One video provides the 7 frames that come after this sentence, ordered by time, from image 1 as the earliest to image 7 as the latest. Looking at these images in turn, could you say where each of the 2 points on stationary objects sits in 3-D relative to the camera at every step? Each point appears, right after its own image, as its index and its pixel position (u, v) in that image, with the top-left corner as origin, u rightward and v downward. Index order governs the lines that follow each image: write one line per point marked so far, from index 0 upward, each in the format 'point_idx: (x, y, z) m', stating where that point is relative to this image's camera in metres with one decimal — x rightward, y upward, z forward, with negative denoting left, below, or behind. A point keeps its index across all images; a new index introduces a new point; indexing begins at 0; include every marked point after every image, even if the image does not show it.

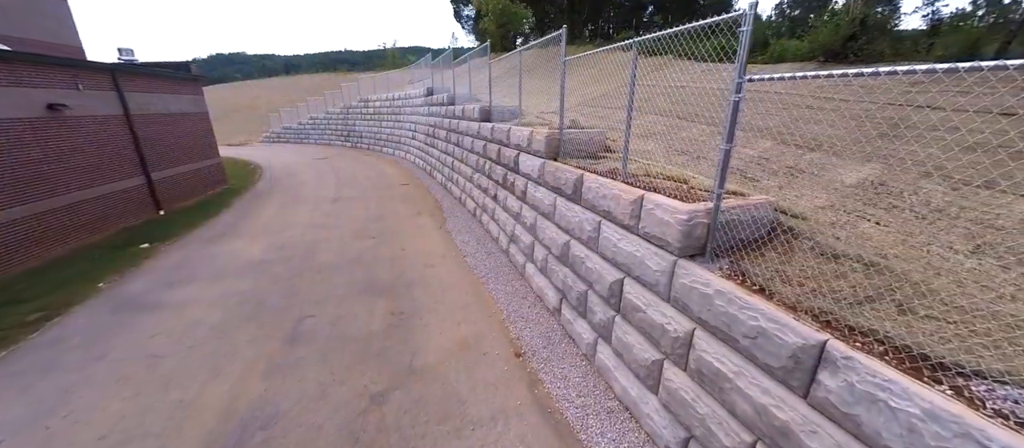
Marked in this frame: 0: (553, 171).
0: (+0.4, +0.6, +3.6) m
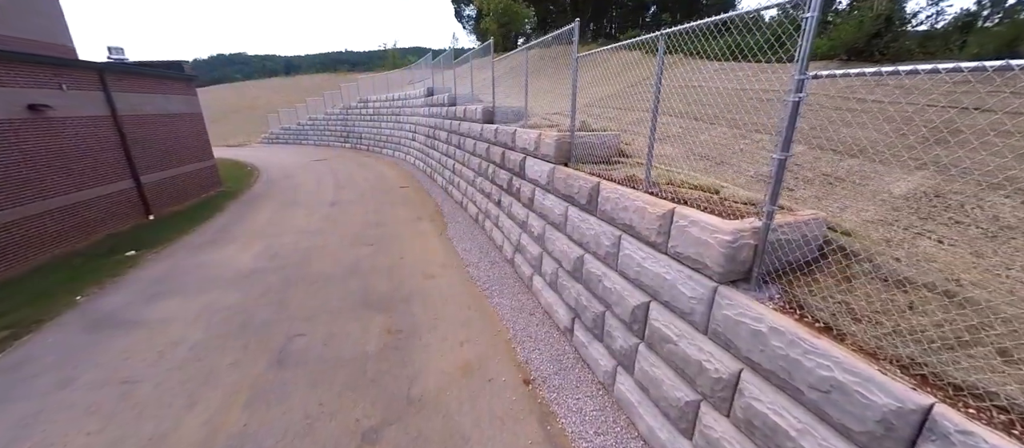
0: (+0.5, +0.5, +3.3) m
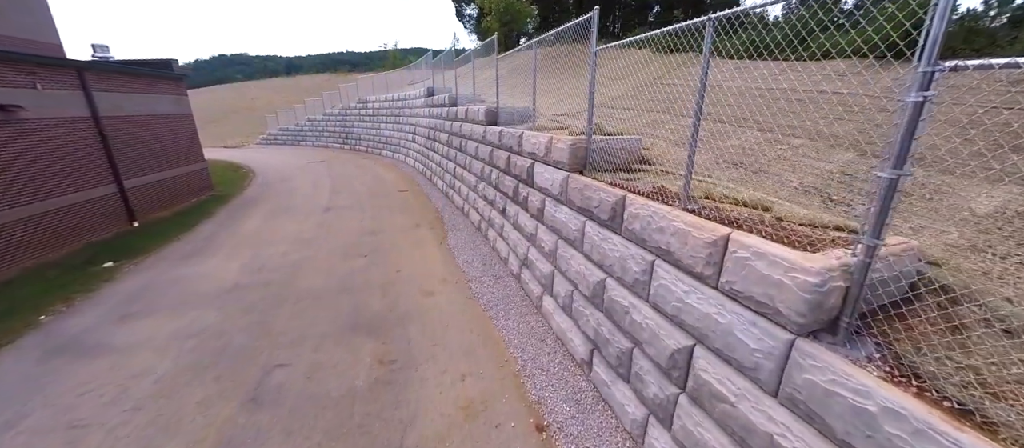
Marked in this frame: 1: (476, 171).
0: (+0.6, +0.3, +2.9) m
1: (-0.7, +1.0, +6.2) m
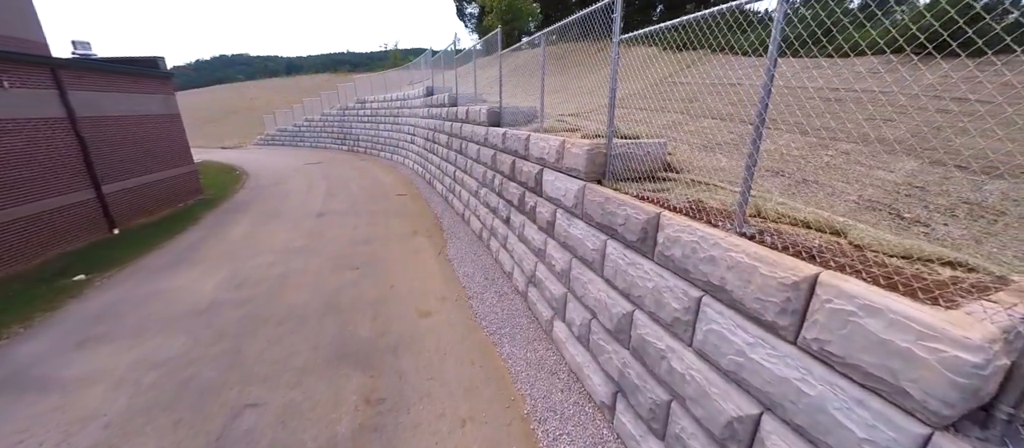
0: (+0.6, +0.2, +2.5) m
1: (-0.6, +0.8, +5.8) m
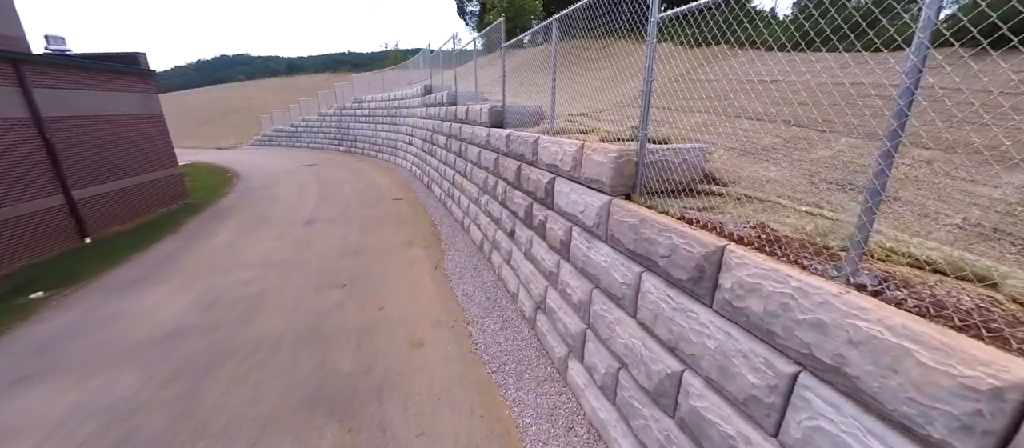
0: (+0.7, 0.0, +2.0) m
1: (-0.5, +0.7, +5.3) m
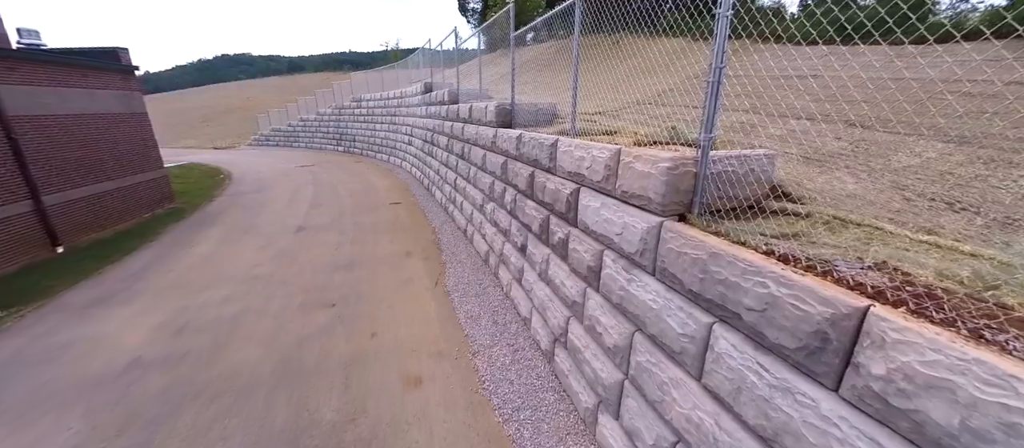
0: (+0.8, -0.2, +1.5) m
1: (-0.4, +0.5, +4.8) m
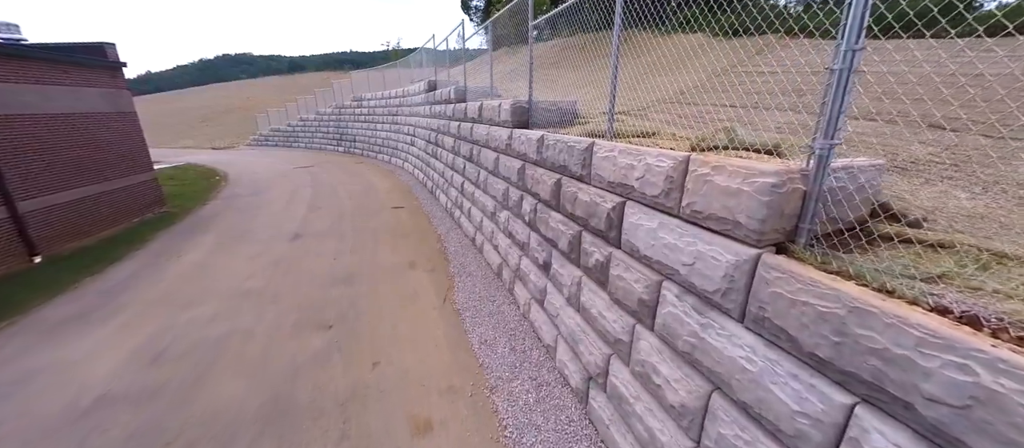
0: (+1.0, -0.3, +1.1) m
1: (-0.2, +0.4, +4.4) m
